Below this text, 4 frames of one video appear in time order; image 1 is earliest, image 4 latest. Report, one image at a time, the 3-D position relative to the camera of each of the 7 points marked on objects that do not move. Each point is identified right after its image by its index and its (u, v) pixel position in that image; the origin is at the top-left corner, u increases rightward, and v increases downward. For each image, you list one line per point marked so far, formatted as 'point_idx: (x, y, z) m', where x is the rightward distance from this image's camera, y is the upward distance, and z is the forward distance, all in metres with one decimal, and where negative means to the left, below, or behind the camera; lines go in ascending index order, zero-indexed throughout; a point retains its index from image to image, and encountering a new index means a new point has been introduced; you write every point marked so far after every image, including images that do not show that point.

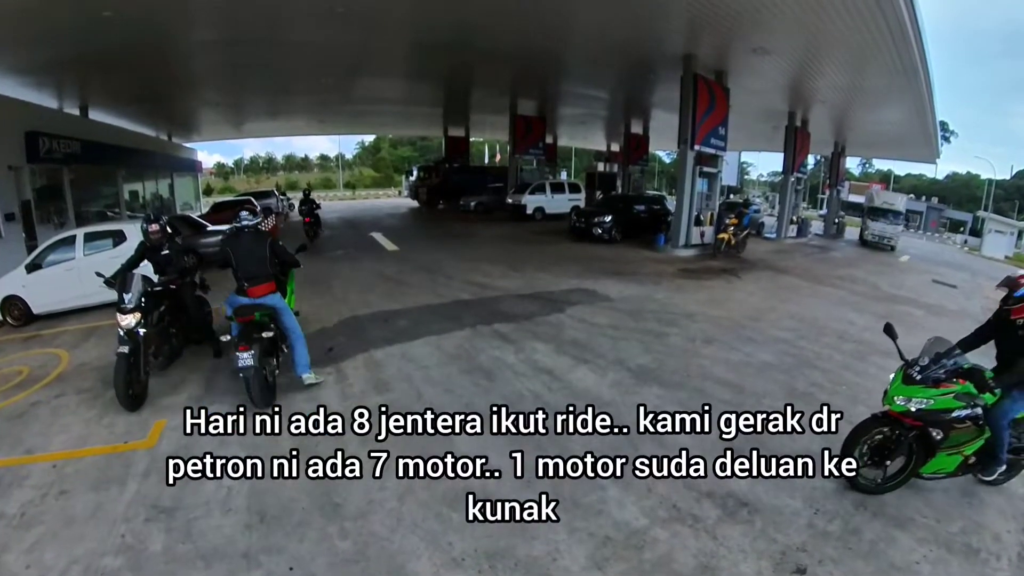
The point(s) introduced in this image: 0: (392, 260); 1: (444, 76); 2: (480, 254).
0: (-2.9, +0.6, +14.1) m
1: (-2.2, +6.6, +18.2) m
2: (-0.8, +0.8, +14.9) m
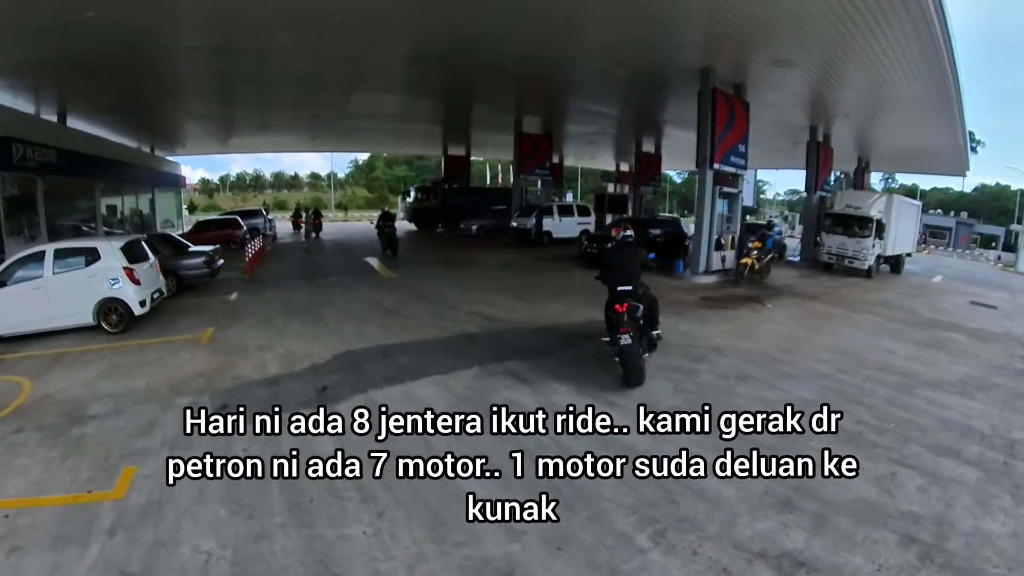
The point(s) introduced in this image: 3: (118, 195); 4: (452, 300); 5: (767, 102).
0: (-2.8, +0.1, +13.3) m
1: (-2.1, +5.9, +17.6) m
2: (-0.7, +0.2, +14.1) m
3: (-13.3, +3.1, +19.6) m
4: (-1.3, -0.2, +12.0) m
5: (+7.7, +5.6, +17.9) m
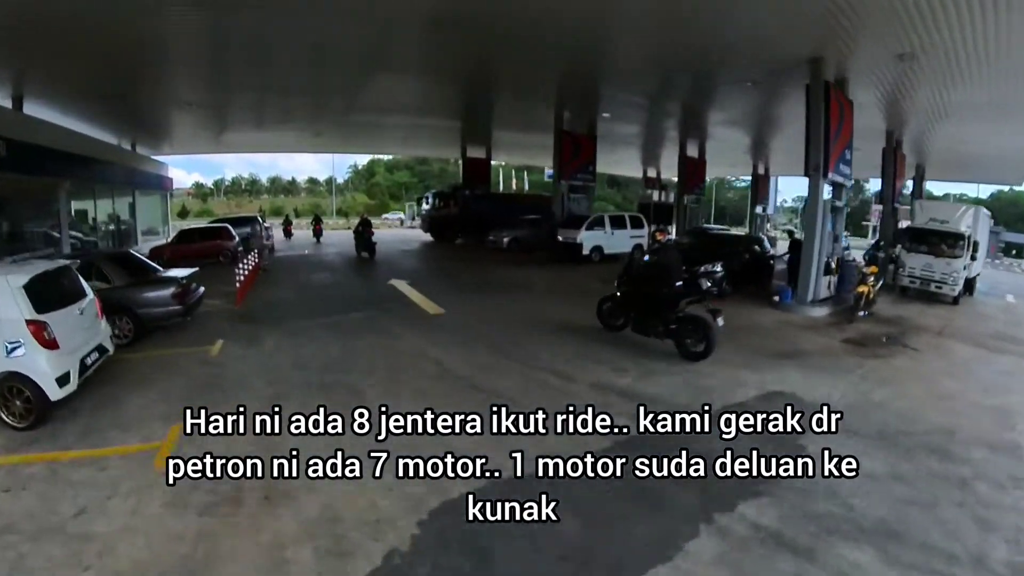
0: (-2.0, -0.4, +11.3) m
1: (-1.3, +5.4, +15.7) m
2: (0.0, -0.3, +12.2) m
3: (-12.5, +2.7, +17.5) m
4: (-0.5, -0.6, +10.0) m
5: (+8.5, +5.0, +16.0) m
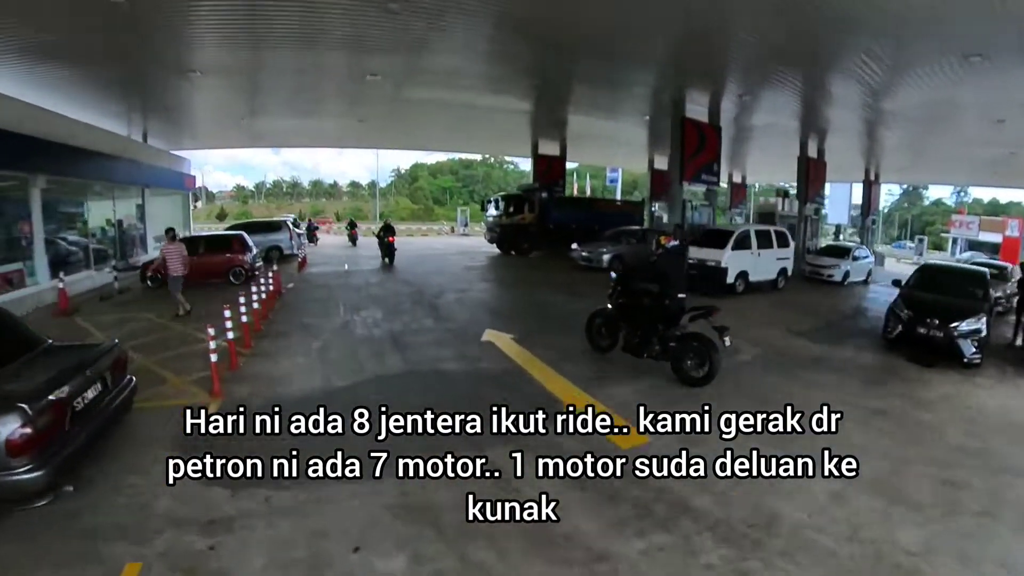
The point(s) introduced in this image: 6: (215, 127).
0: (-0.5, -0.8, +8.7) m
1: (+0.6, +4.9, +13.1) m
2: (+1.6, -0.8, +9.5) m
3: (-10.6, +2.4, +15.6) m
4: (+0.9, -1.1, +7.4) m
5: (+10.4, +4.3, +12.9) m
6: (-8.8, +5.0, +16.9) m
